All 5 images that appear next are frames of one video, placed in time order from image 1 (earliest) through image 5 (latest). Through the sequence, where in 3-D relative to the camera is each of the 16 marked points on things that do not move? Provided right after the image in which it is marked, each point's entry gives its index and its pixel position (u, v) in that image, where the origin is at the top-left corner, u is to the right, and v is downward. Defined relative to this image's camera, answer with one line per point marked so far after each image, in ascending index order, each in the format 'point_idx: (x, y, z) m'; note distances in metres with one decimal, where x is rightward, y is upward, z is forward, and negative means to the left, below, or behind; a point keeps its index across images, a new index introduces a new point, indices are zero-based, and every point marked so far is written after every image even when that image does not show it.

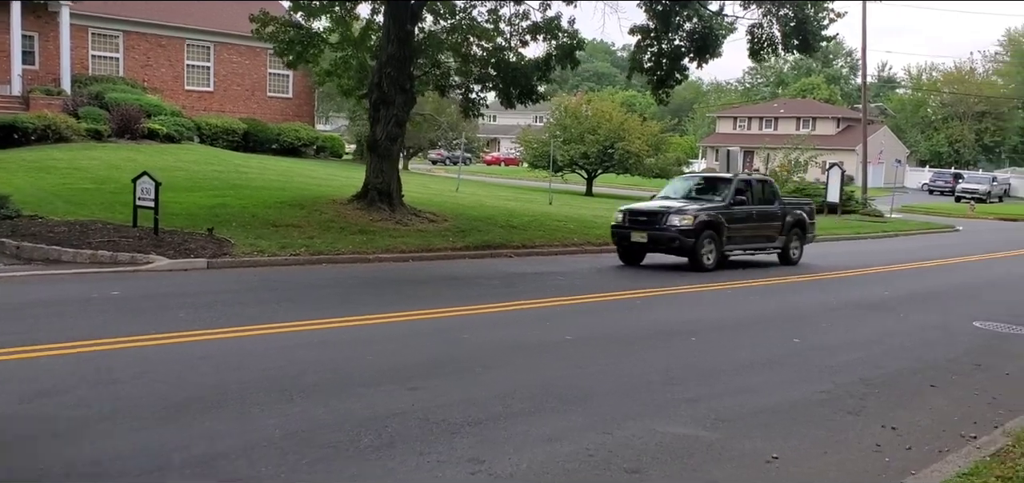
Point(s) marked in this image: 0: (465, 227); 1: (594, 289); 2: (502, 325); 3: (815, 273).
0: (-1.1, +0.3, +18.8) m
1: (+1.2, -0.7, +12.8) m
2: (-0.1, -0.9, +9.3) m
3: (+5.8, -0.6, +16.2) m
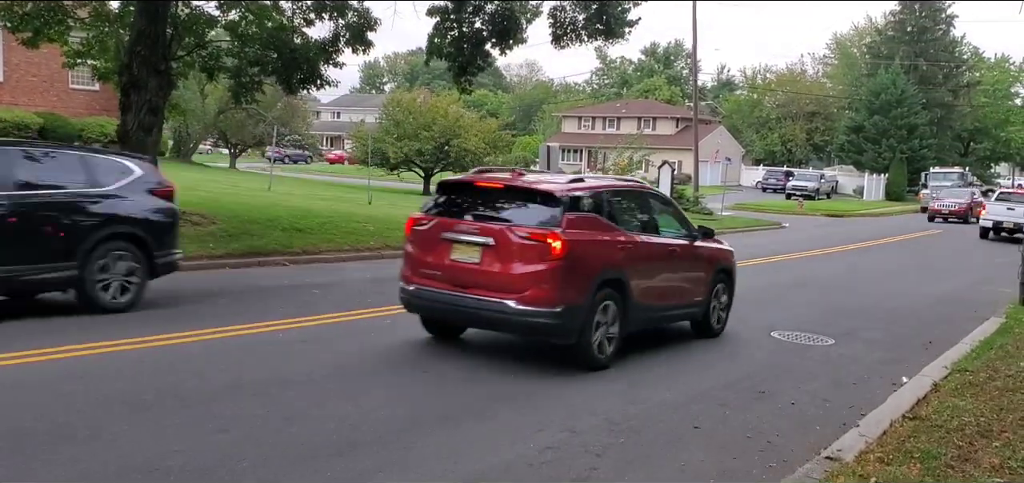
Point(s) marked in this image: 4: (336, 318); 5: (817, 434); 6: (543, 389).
0: (-5.3, +0.2, +16.3) m
1: (-2.1, -0.8, +10.7) m
2: (-2.8, -1.0, +7.0) m
3: (+1.9, -0.6, +14.8) m
4: (-1.9, -0.8, +9.4) m
5: (+2.3, -1.4, +6.3) m
6: (+0.2, -1.2, +6.9) m
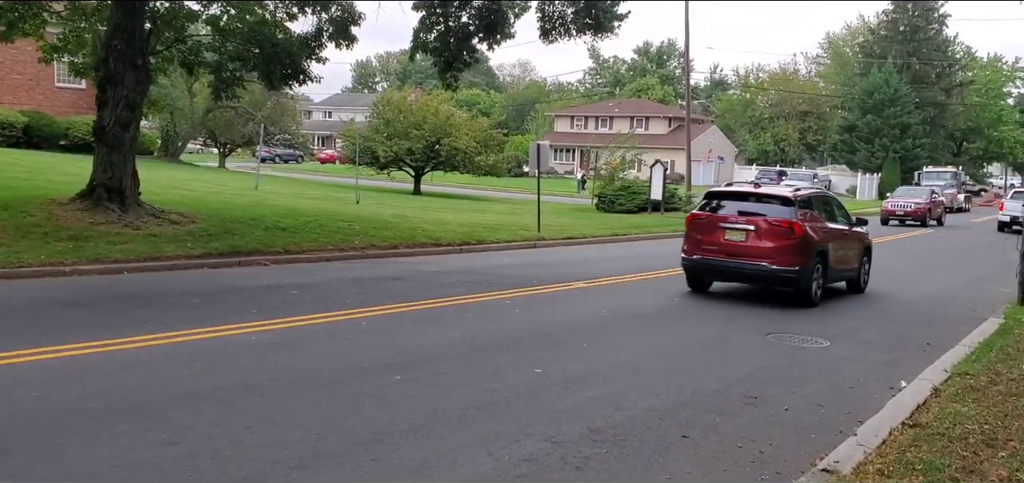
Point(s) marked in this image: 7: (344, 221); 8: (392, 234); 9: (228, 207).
0: (-5.5, +0.2, +15.8) m
1: (-2.3, -0.7, +10.3) m
2: (-3.0, -1.0, +6.6) m
3: (+1.7, -0.6, +14.4) m
4: (-2.1, -0.8, +9.0) m
5: (+2.1, -1.4, +6.0) m
6: (+0.1, -1.2, +6.5) m
7: (-3.8, +0.5, +19.1) m
8: (-2.5, +0.2, +18.4) m
9: (-6.5, +0.8, +19.2) m
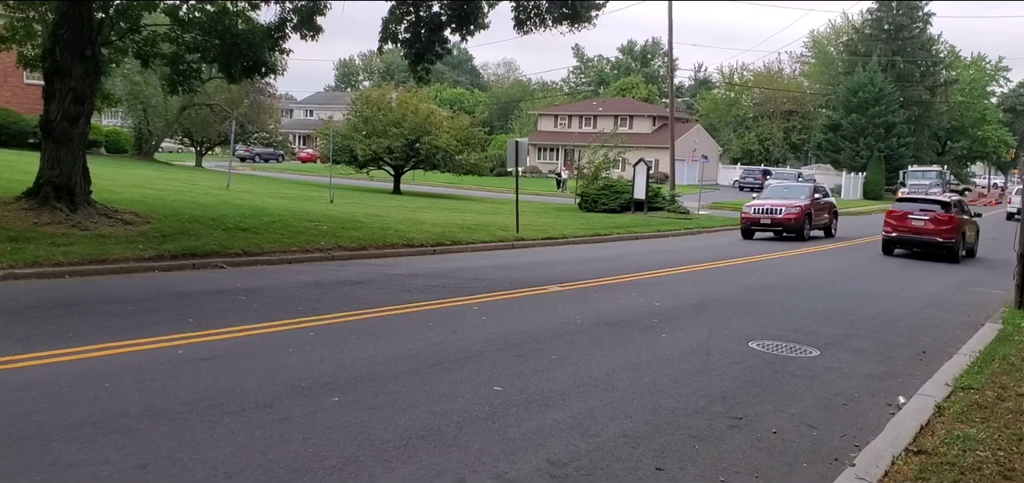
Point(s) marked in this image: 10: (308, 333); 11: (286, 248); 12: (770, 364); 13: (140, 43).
0: (-6.0, +0.2, +15.0) m
1: (-2.7, -0.8, +9.5) m
2: (-3.3, -1.0, +5.7) m
3: (+1.2, -0.6, +13.7) m
4: (-2.5, -0.8, +8.1) m
5: (+1.8, -1.4, +5.2) m
6: (-0.2, -1.2, +5.7) m
7: (-4.3, +0.5, +18.3) m
8: (-3.1, +0.1, +17.5) m
9: (-7.0, +0.8, +18.3) m
10: (-1.9, -0.9, +8.1) m
11: (-4.1, -0.1, +15.3) m
12: (+2.5, -1.2, +8.3) m
13: (-7.2, +3.8, +16.4) m
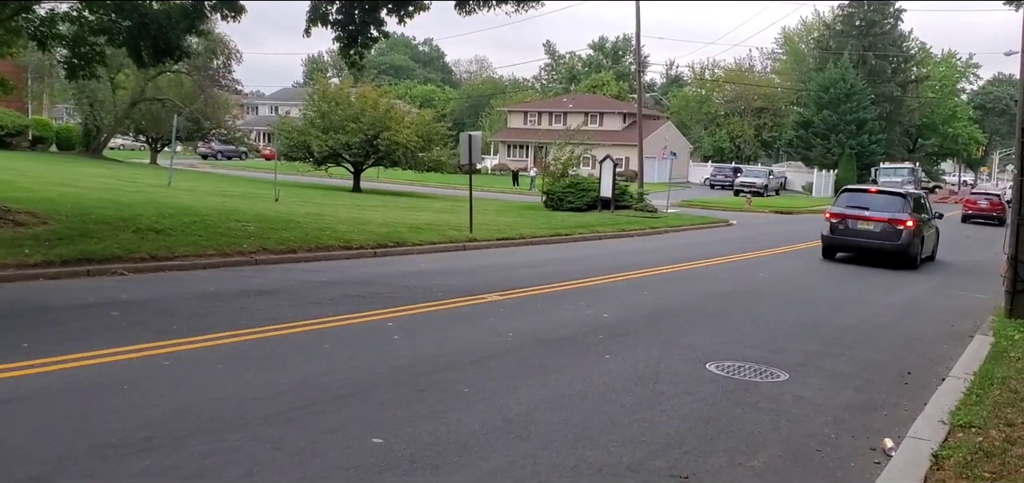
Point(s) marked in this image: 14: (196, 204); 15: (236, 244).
0: (-6.9, +0.1, +13.3) m
1: (-3.4, -0.8, +7.9) m
2: (-4.0, -1.1, +4.2) m
3: (+0.3, -0.6, +12.2) m
4: (-3.2, -0.9, +6.6) m
5: (+1.1, -1.5, +3.8) m
6: (-0.9, -1.2, +4.3) m
7: (-5.4, +0.4, +16.7) m
8: (-4.1, +0.1, +16.0) m
9: (-8.0, +0.7, +16.7) m
10: (-2.7, -0.9, +6.5) m
11: (-5.0, -0.2, +13.8) m
12: (+1.8, -1.2, +6.9) m
13: (-8.1, +3.8, +14.7) m
14: (-7.3, +0.9, +19.6) m
15: (-4.8, 0.0, +14.6) m
